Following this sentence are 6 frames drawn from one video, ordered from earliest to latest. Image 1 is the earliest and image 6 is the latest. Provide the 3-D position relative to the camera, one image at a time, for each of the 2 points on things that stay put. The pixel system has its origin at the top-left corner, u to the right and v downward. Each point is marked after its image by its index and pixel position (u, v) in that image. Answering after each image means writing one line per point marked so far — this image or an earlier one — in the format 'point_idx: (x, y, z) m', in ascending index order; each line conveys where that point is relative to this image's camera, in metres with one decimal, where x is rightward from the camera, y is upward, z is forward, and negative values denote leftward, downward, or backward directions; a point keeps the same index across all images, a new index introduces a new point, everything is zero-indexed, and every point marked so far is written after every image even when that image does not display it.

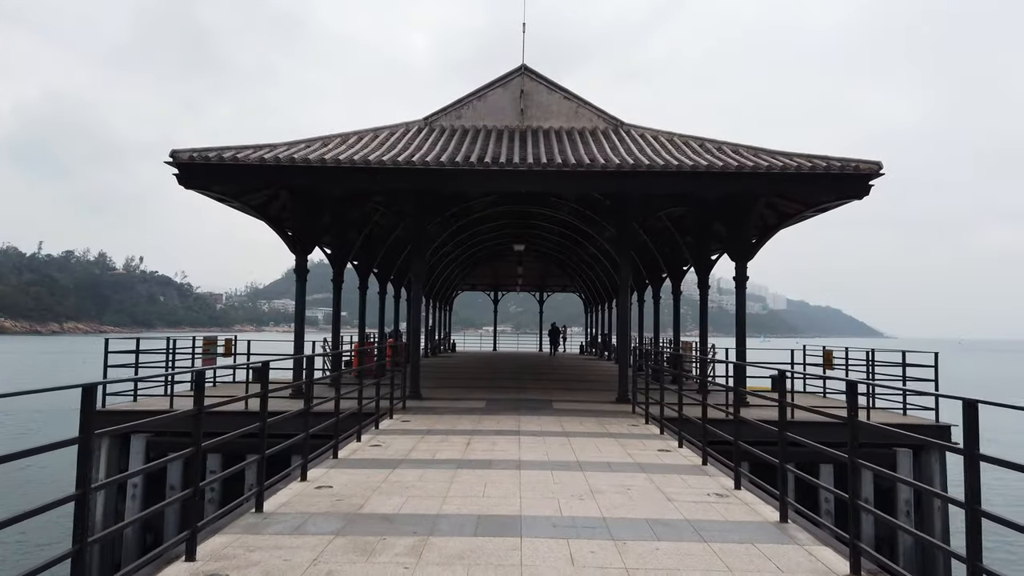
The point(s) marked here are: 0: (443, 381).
0: (-1.4, -2.0, +18.6) m
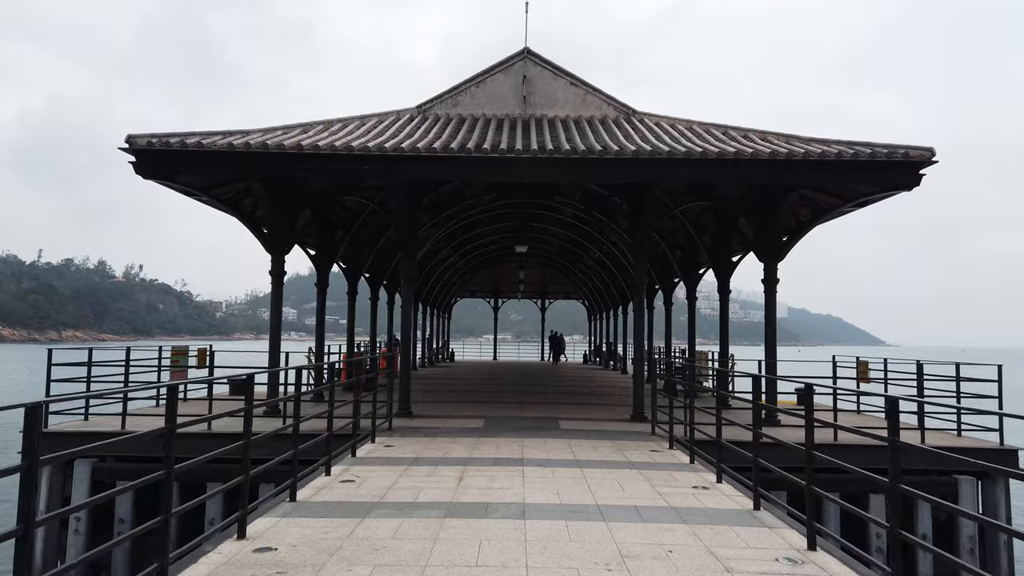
0: (-1.4, -2.1, +17.0) m
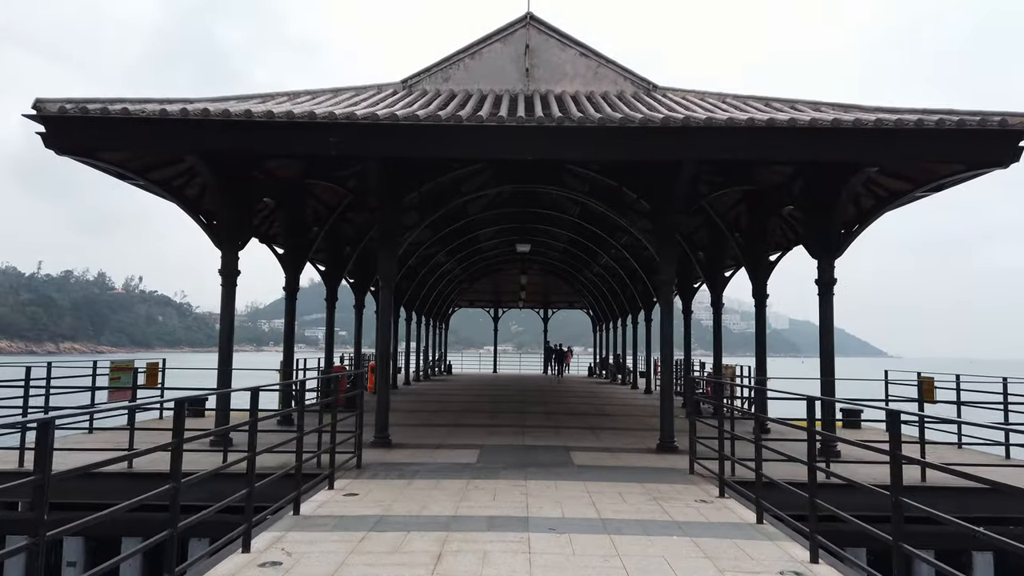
0: (-1.4, -2.2, +14.7) m
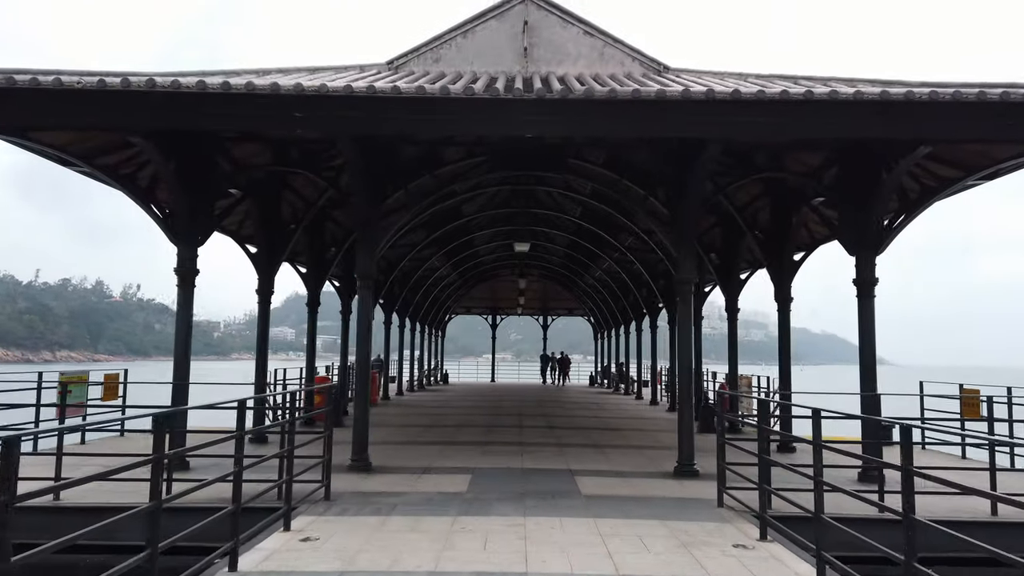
0: (-1.4, -2.2, +13.4) m
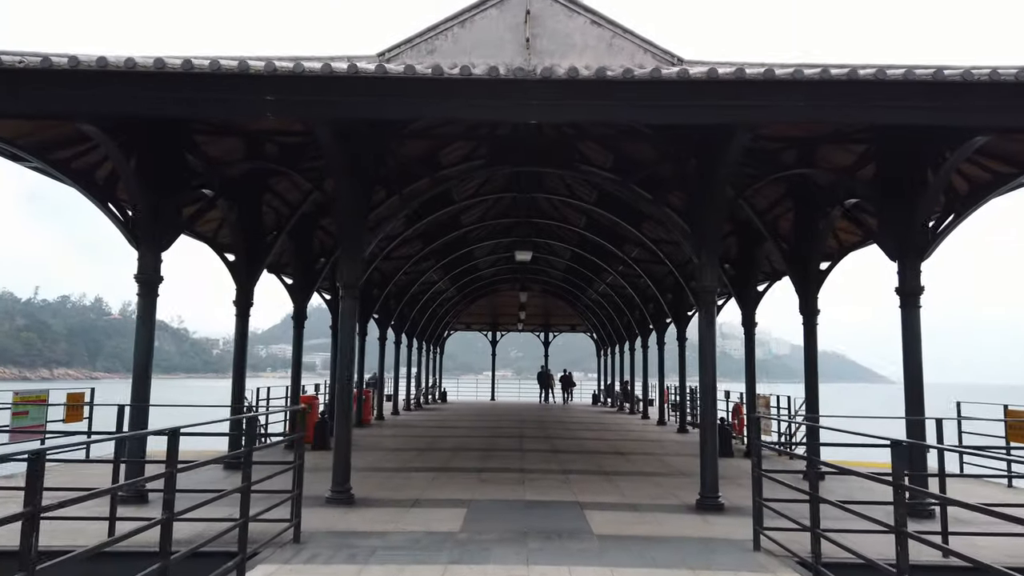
0: (-1.4, -2.4, +12.3) m
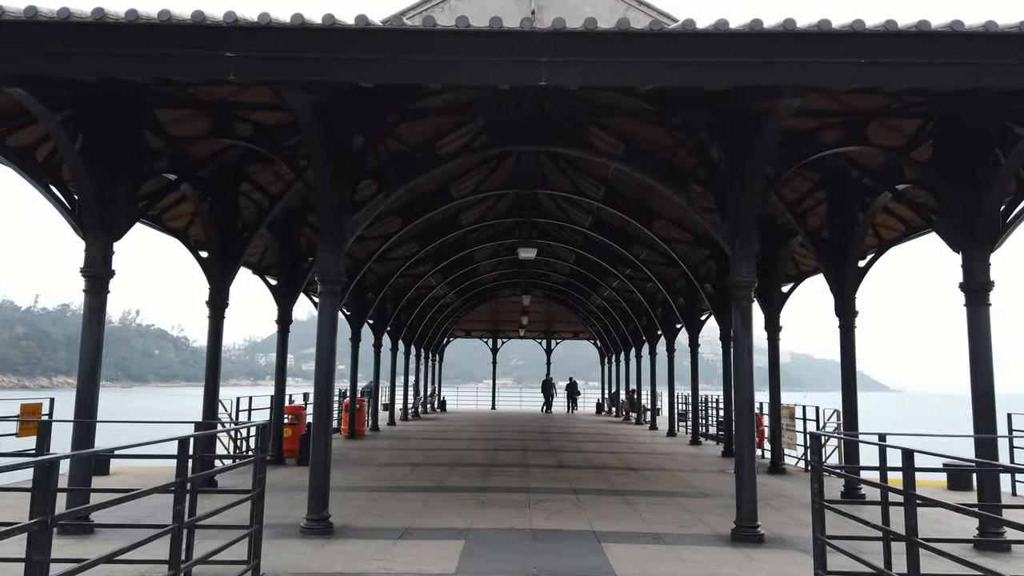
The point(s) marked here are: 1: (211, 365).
0: (-1.4, -2.4, +11.2) m
1: (-3.4, -0.9, +10.2) m
